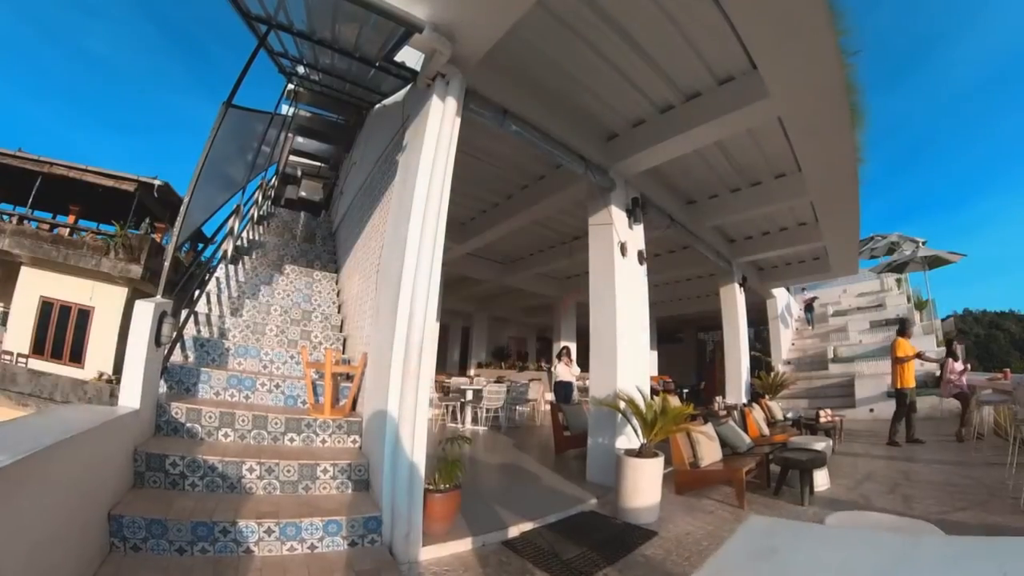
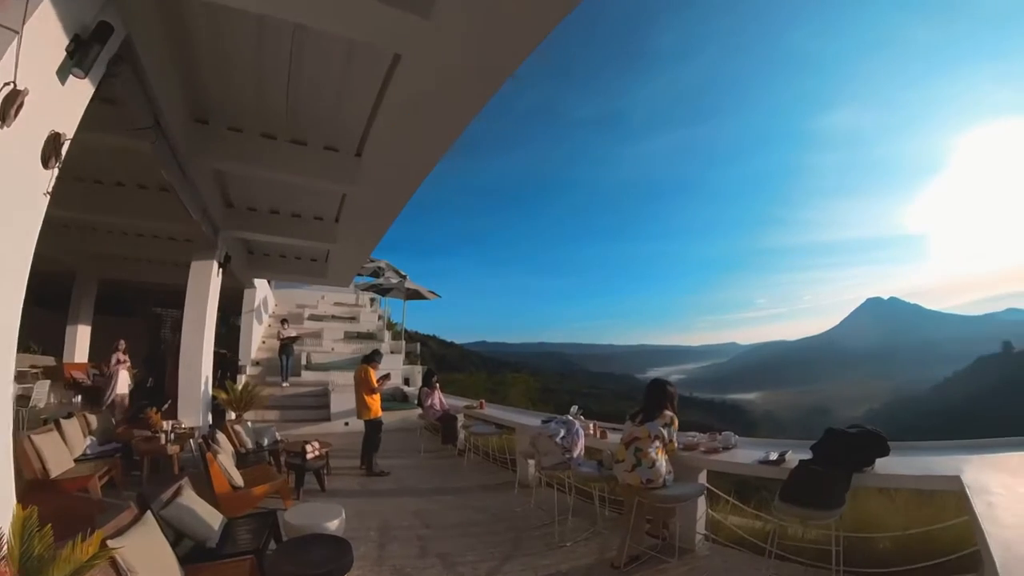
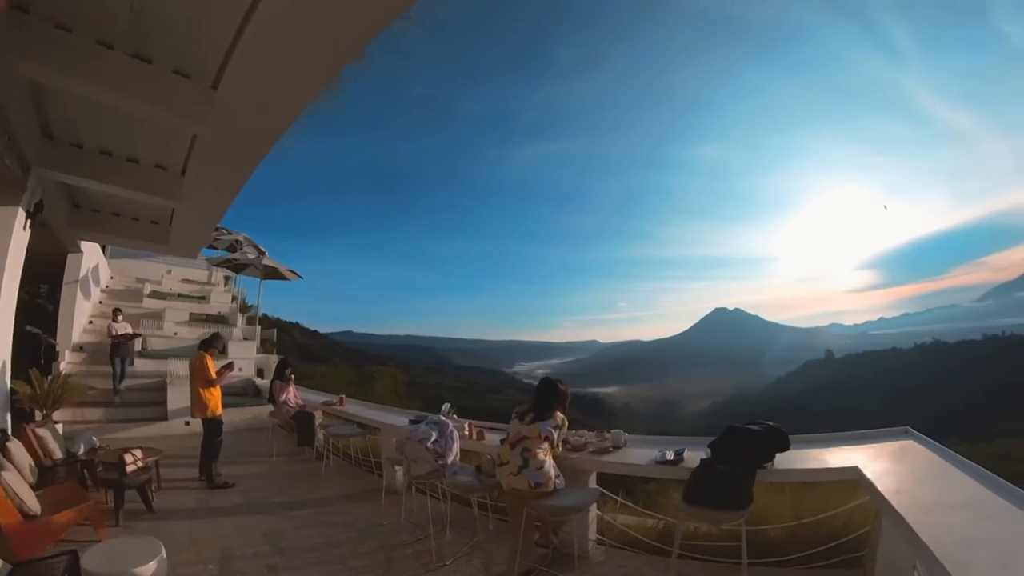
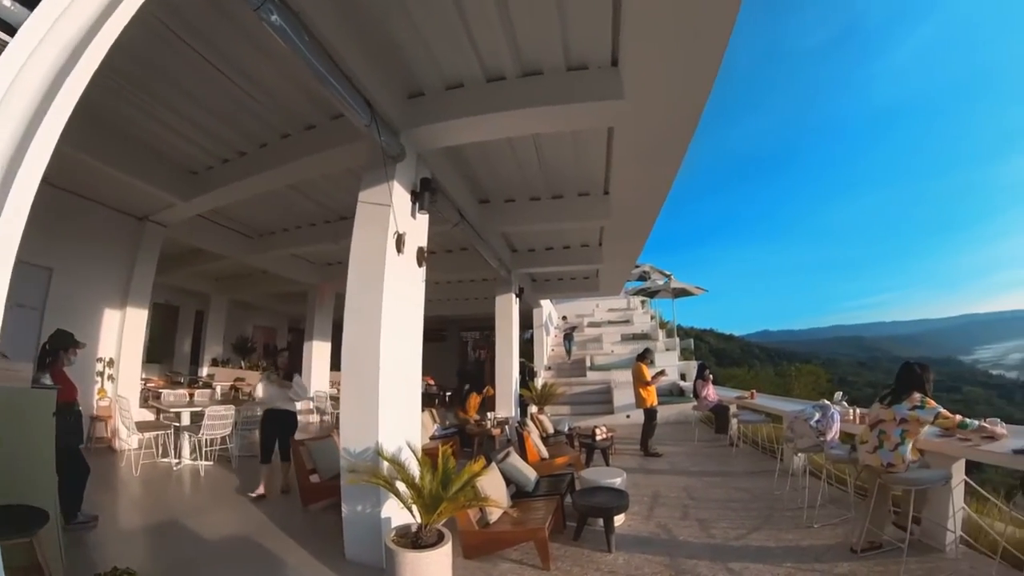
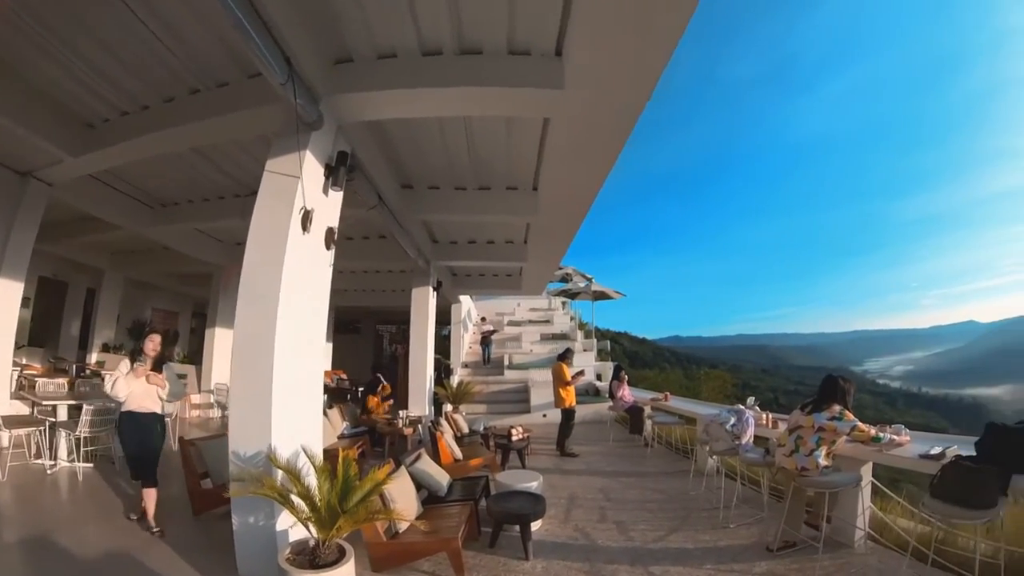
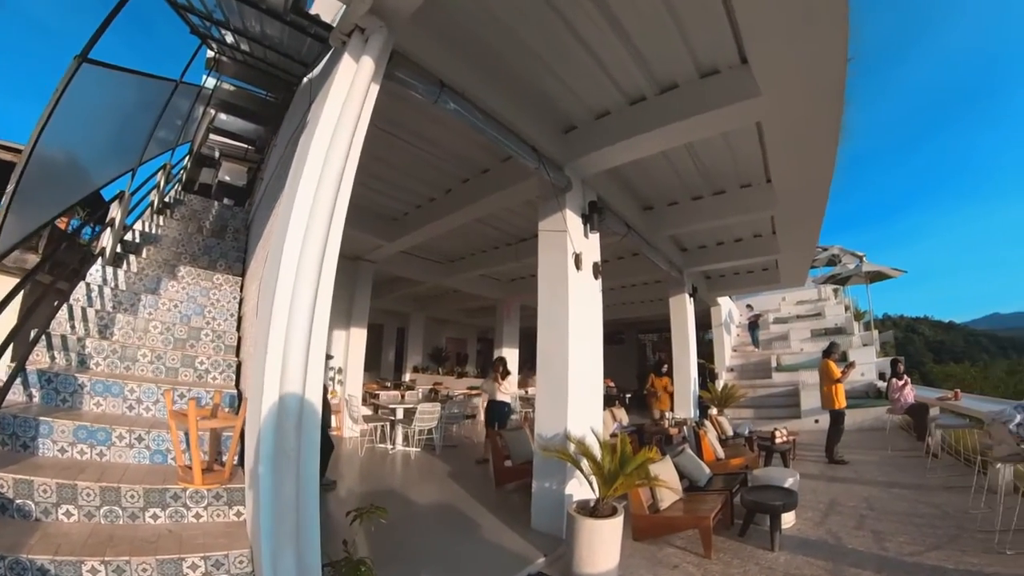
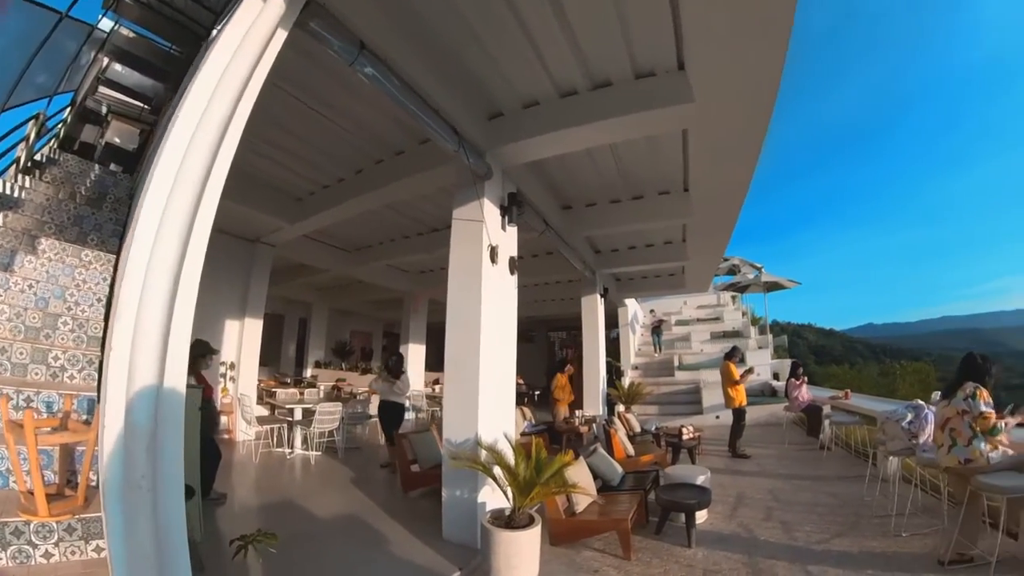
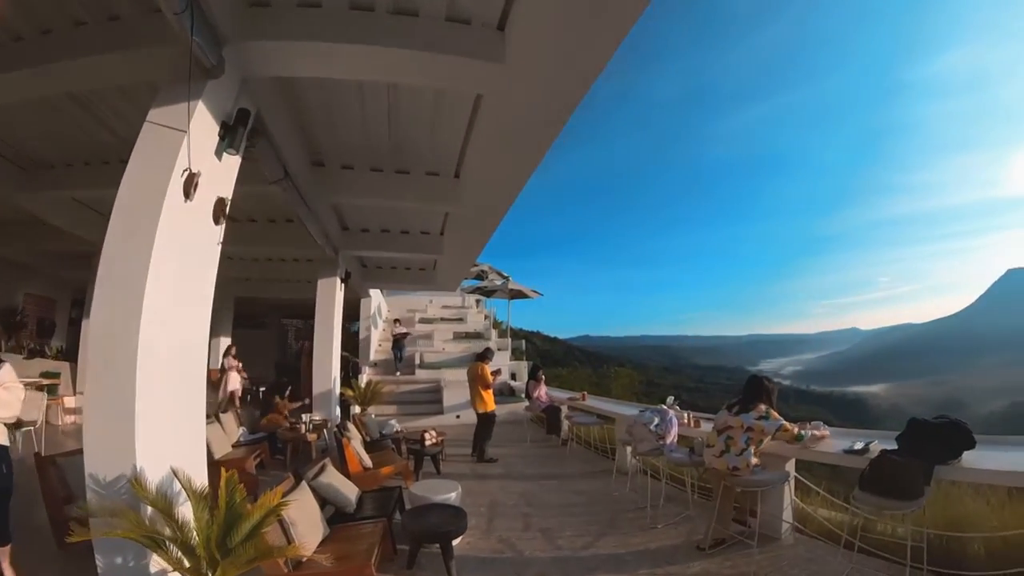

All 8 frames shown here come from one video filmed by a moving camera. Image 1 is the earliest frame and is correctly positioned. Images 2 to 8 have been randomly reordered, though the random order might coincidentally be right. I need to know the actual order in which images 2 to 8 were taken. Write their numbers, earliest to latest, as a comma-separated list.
6, 7, 4, 5, 8, 2, 3
